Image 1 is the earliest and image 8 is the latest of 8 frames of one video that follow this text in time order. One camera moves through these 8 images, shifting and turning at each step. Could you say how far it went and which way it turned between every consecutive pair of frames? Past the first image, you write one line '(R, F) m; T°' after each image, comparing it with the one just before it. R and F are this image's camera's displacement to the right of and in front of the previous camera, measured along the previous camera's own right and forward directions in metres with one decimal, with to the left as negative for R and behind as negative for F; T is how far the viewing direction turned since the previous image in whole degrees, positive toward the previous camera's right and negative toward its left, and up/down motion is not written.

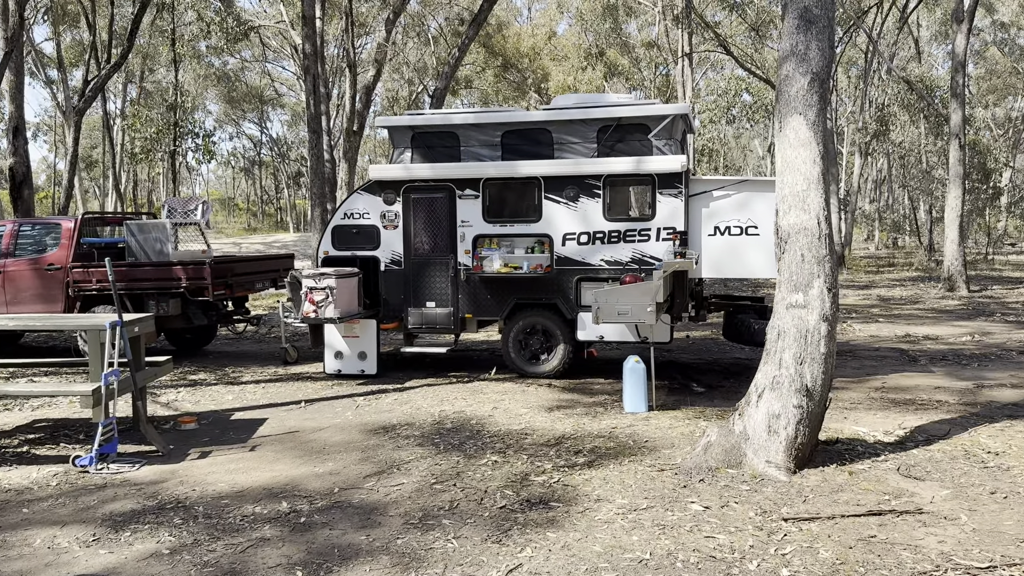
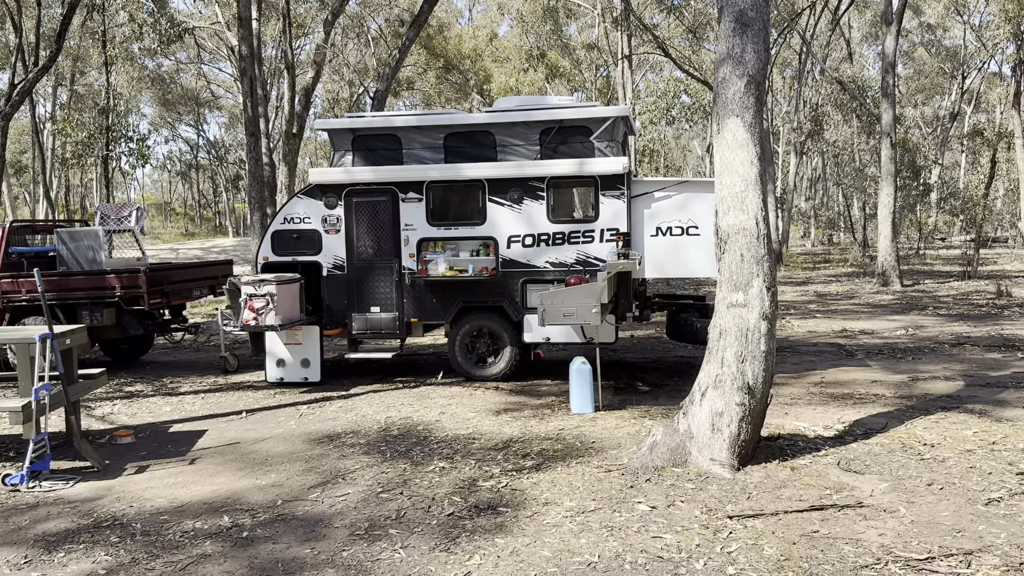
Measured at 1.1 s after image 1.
(0.0, 0.0) m; +4°
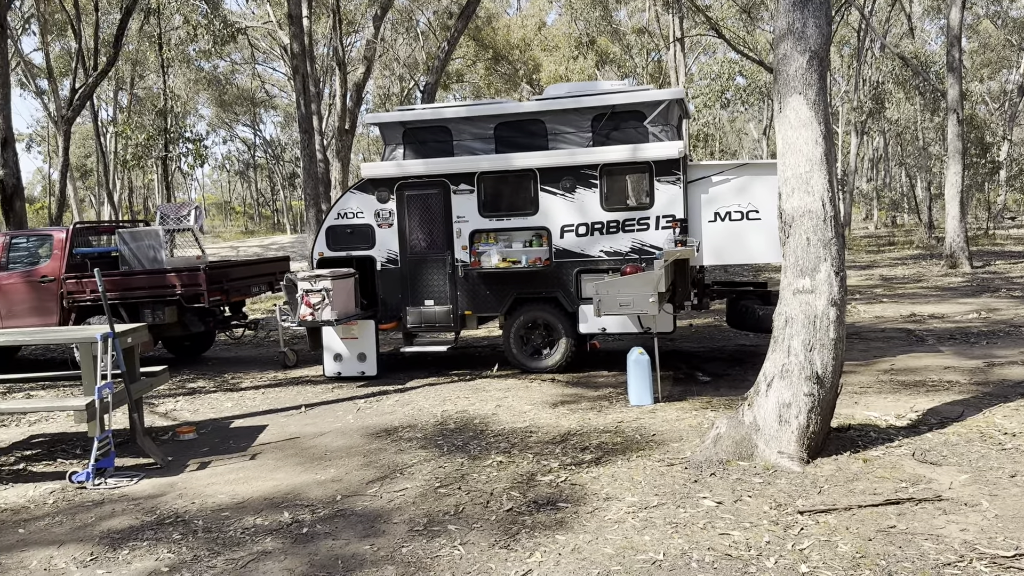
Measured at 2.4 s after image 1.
(0.0, +0.1) m; -4°
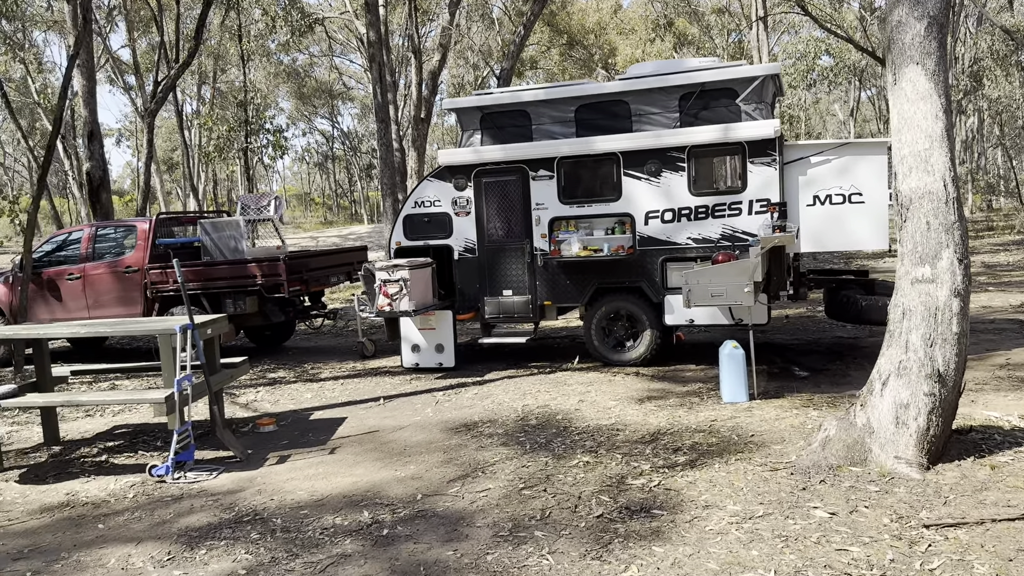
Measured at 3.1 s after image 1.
(-0.1, +0.3) m; -5°
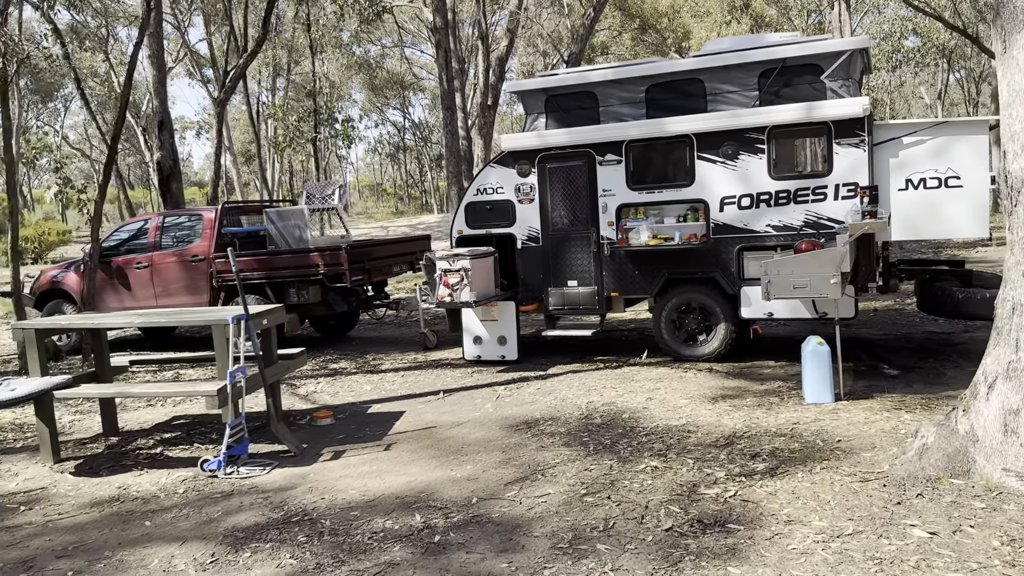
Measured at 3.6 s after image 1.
(0.0, +0.3) m; -5°
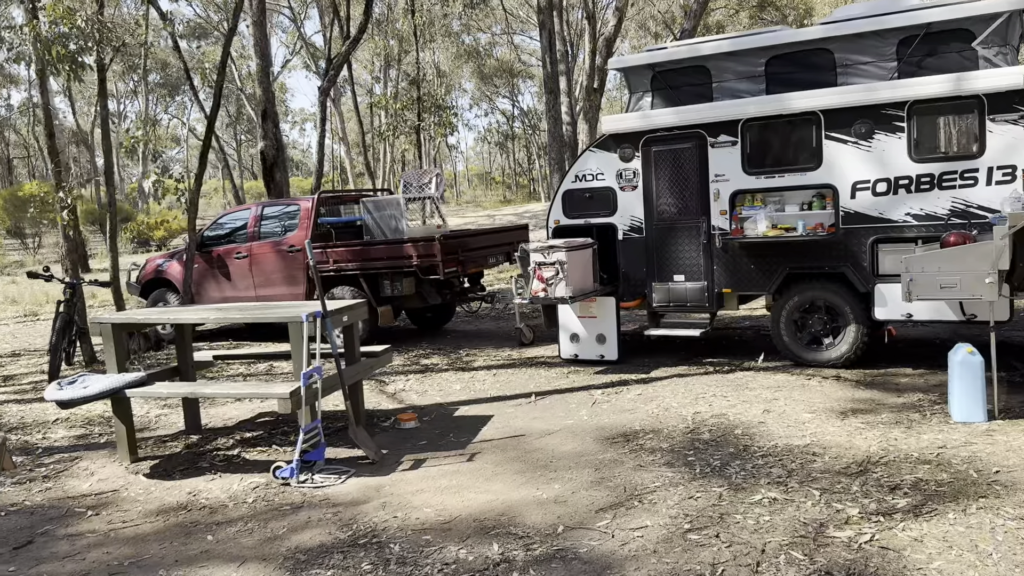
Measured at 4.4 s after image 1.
(+0.1, +0.6) m; -7°
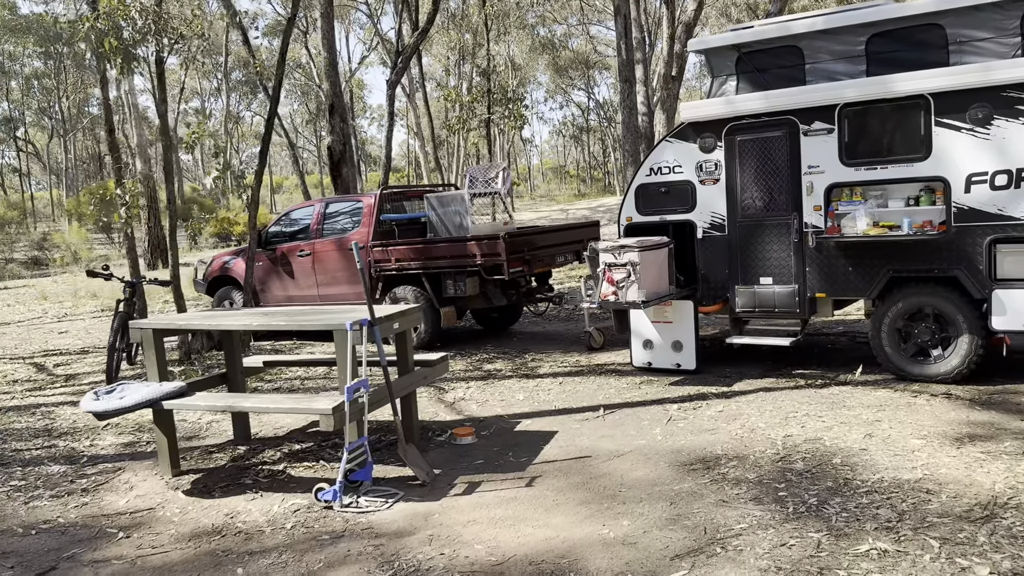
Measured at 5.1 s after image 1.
(+0.1, +0.5) m; -5°
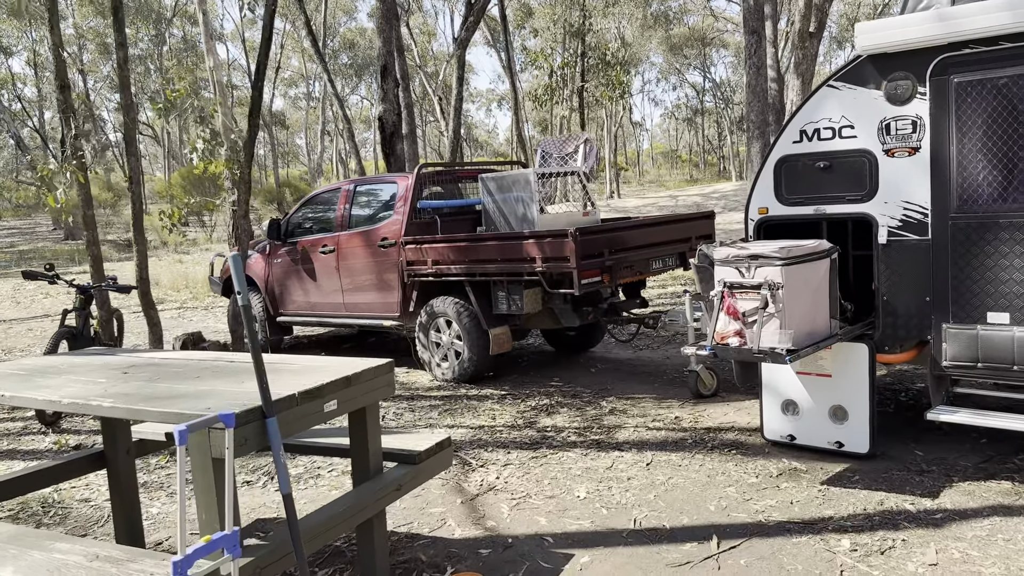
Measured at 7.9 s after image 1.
(+0.2, +2.4) m; -7°
